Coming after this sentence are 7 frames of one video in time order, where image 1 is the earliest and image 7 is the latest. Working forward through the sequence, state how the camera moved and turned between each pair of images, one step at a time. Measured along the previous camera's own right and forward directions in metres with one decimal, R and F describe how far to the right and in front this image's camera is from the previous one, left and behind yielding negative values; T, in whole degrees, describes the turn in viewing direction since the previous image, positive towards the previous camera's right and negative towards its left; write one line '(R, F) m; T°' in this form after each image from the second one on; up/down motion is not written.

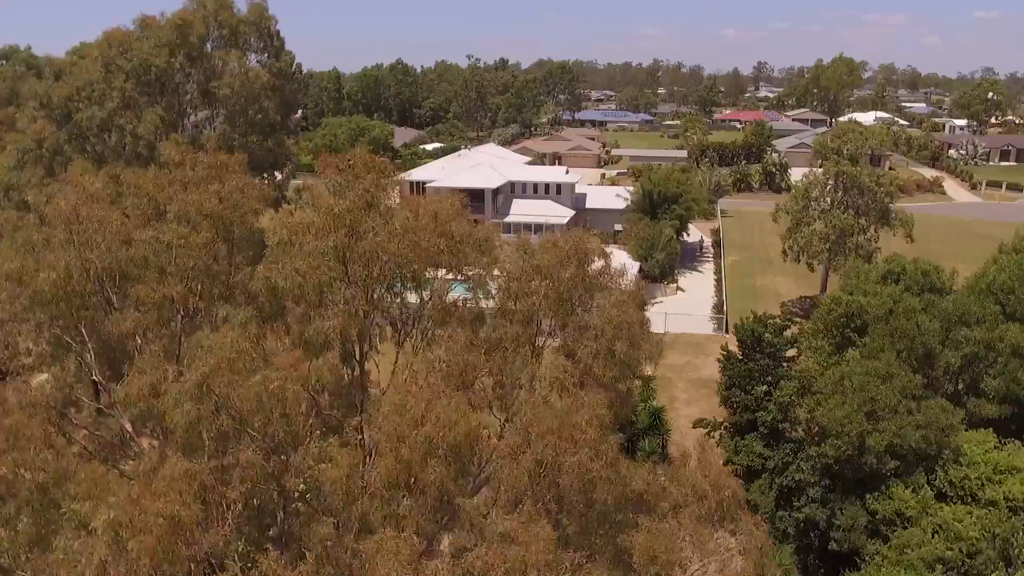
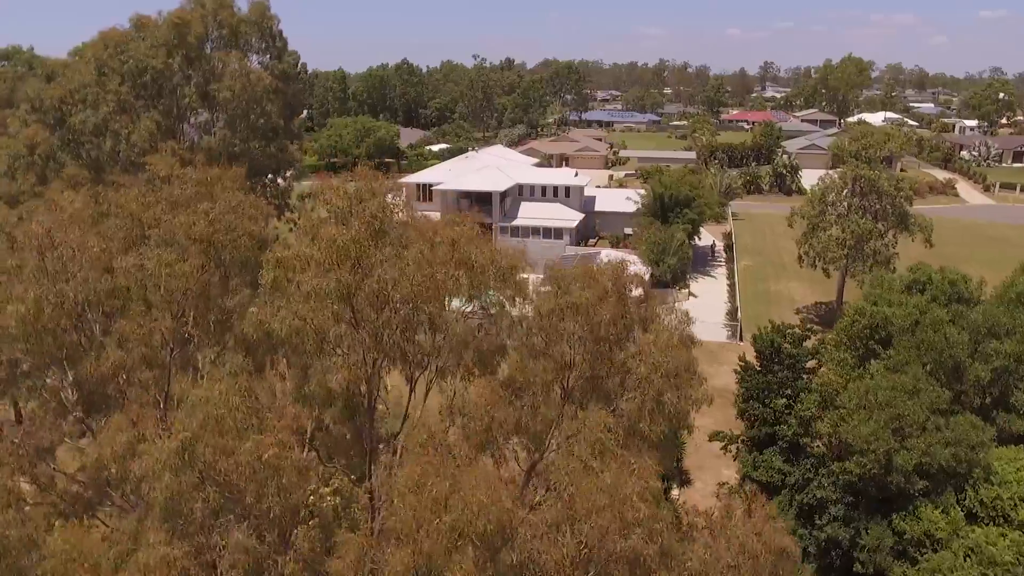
(-0.2, +0.9) m; 0°
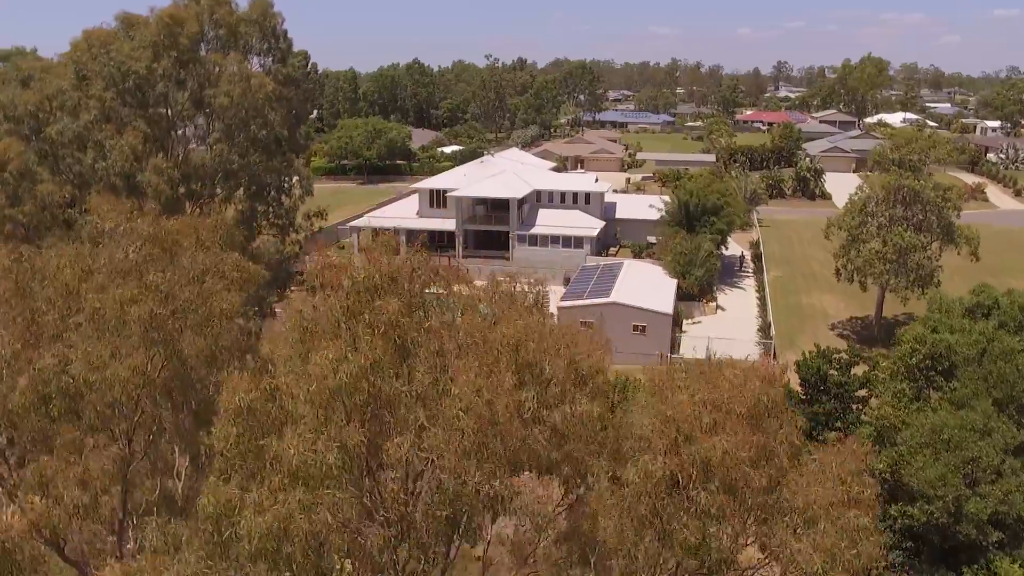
(-0.5, +2.0) m; -1°
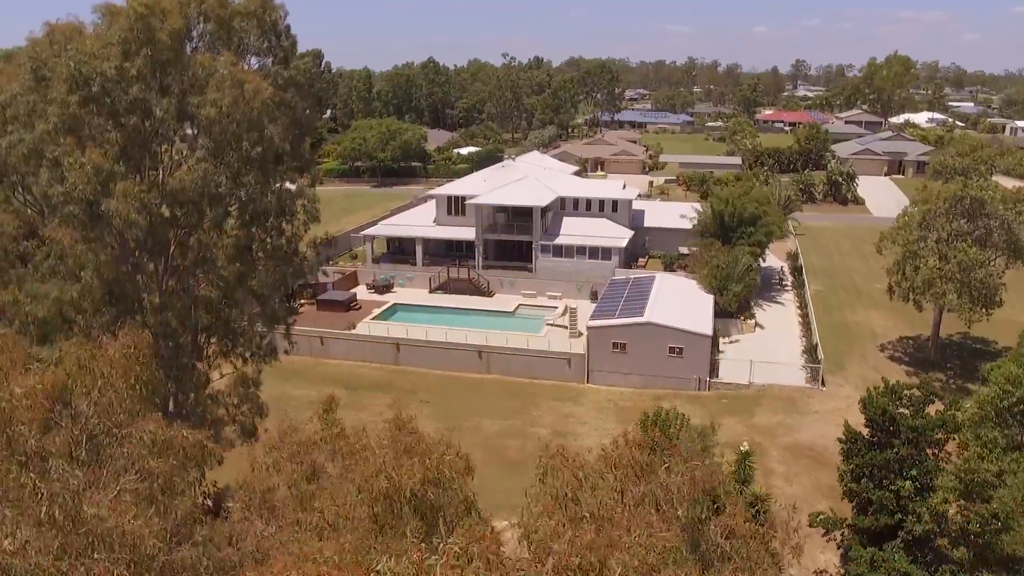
(-0.6, +2.6) m; -1°
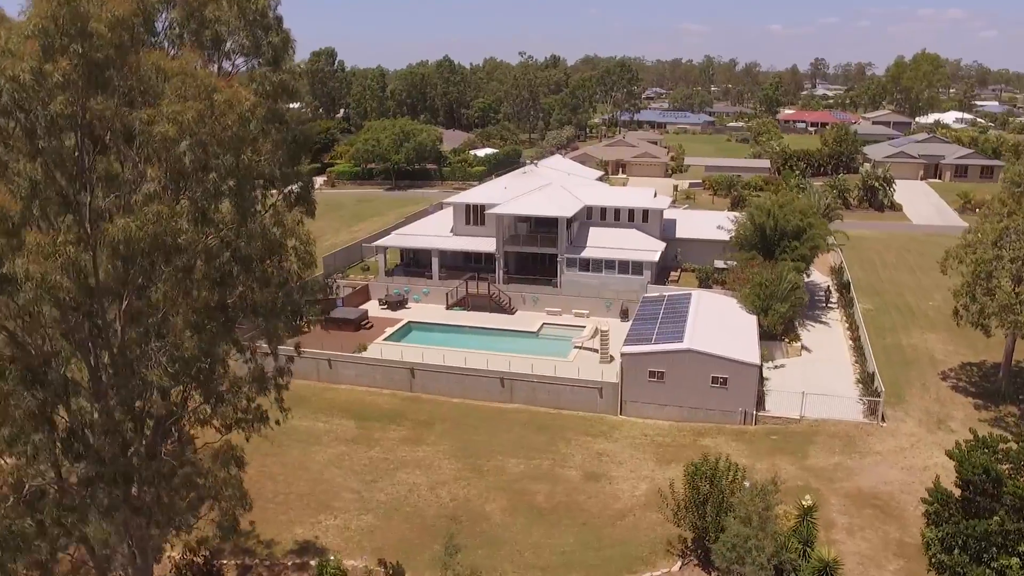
(-0.5, +3.0) m; -1°
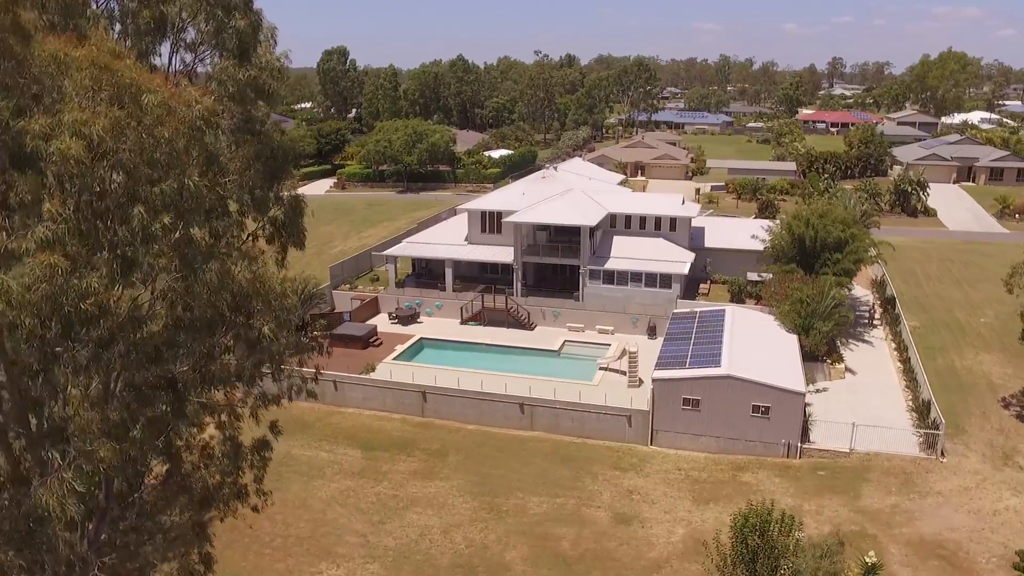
(-0.3, +2.5) m; -1°
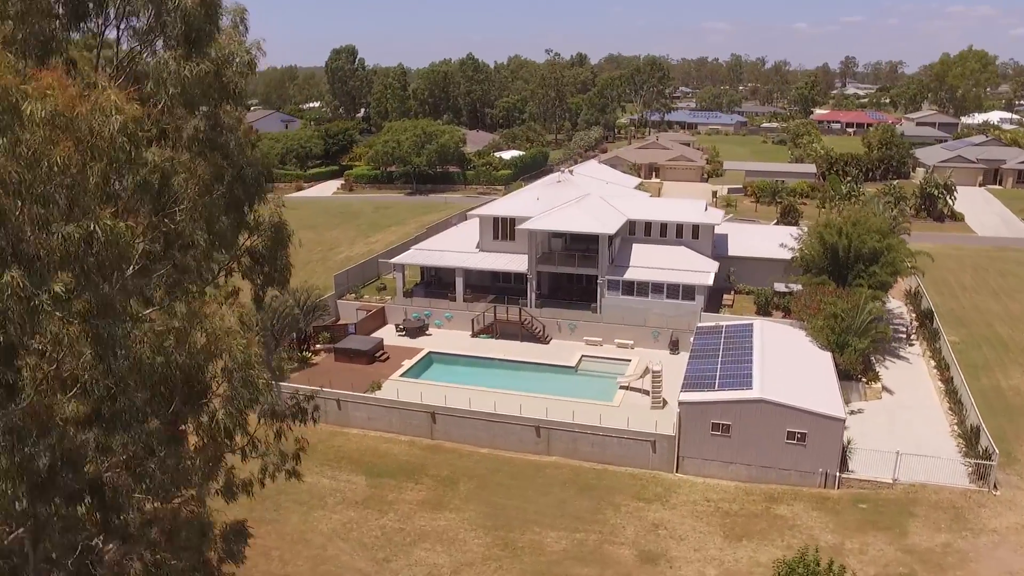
(-0.3, +1.9) m; -1°
